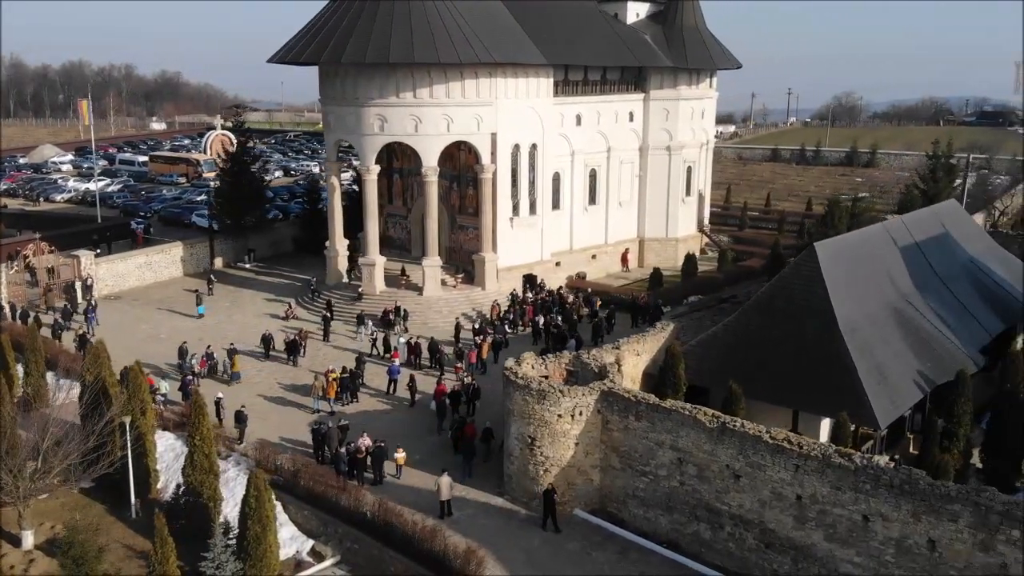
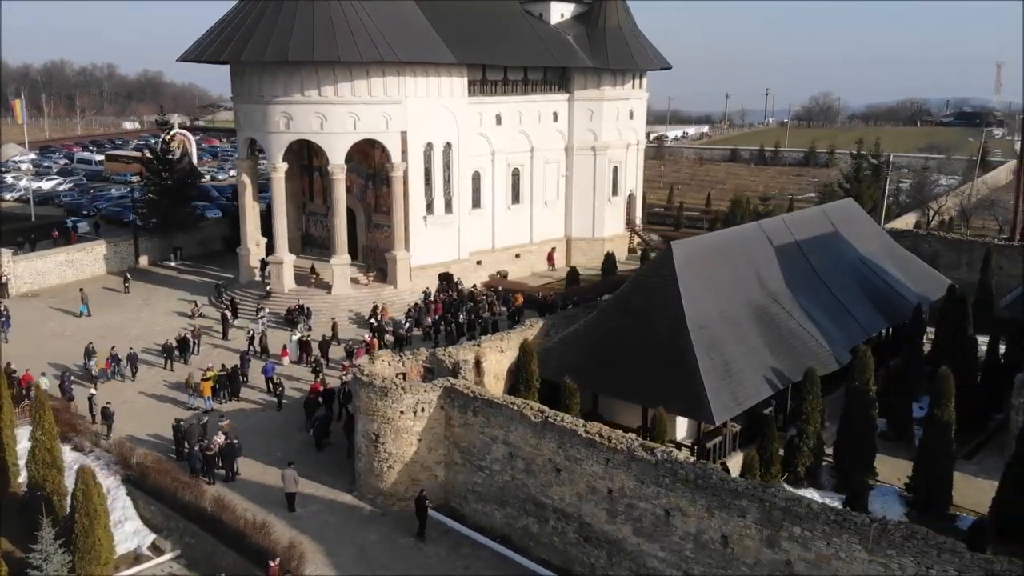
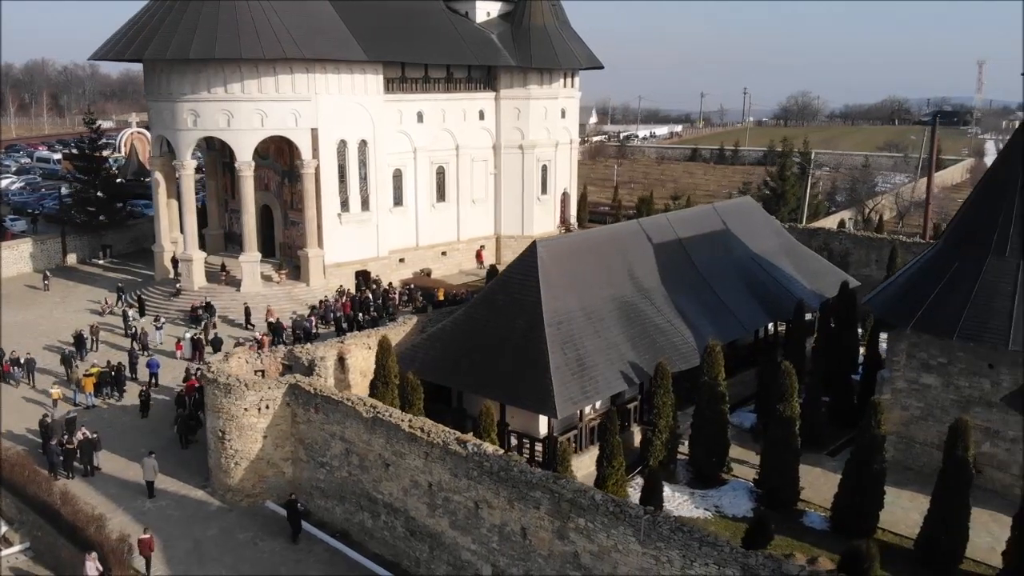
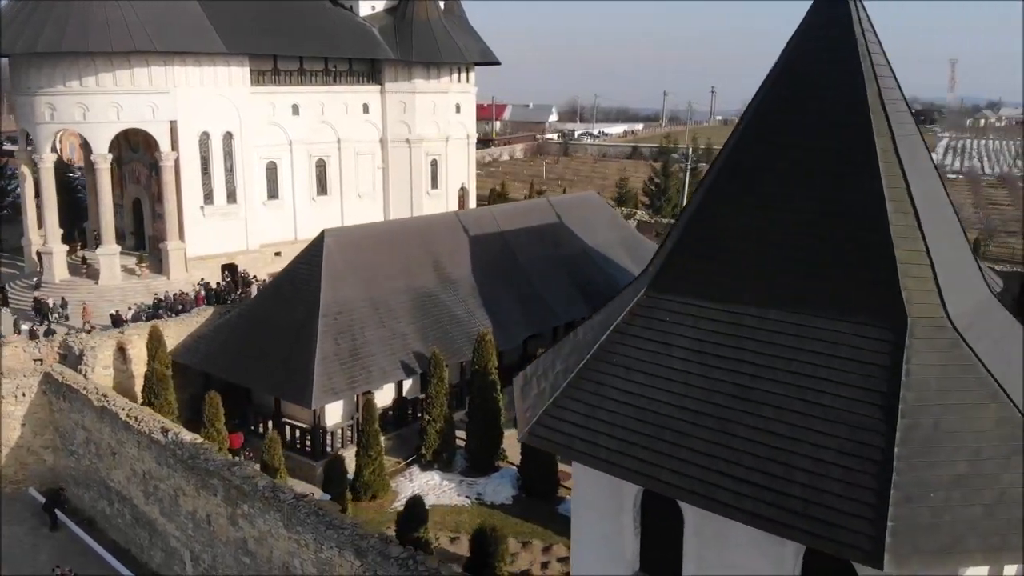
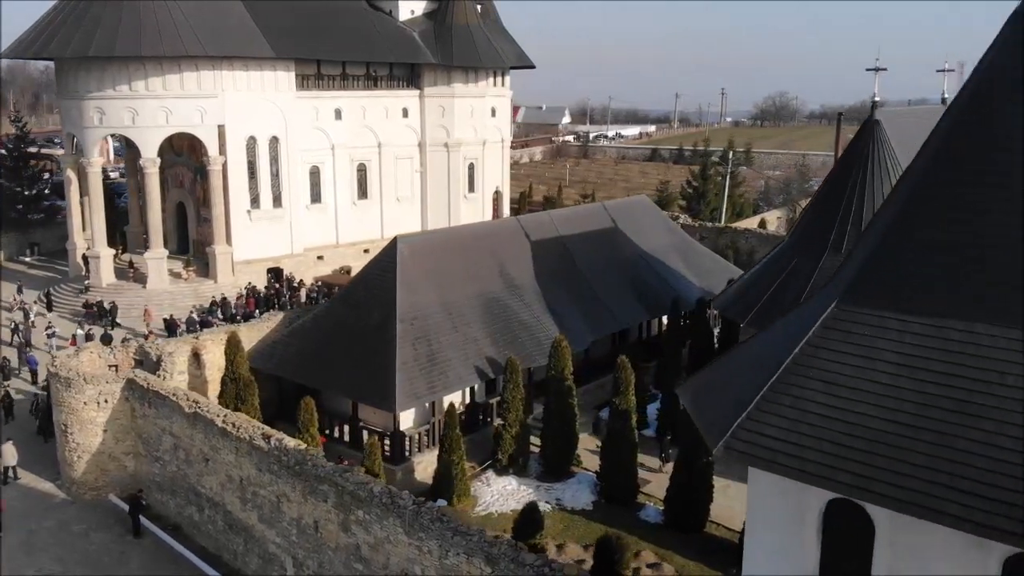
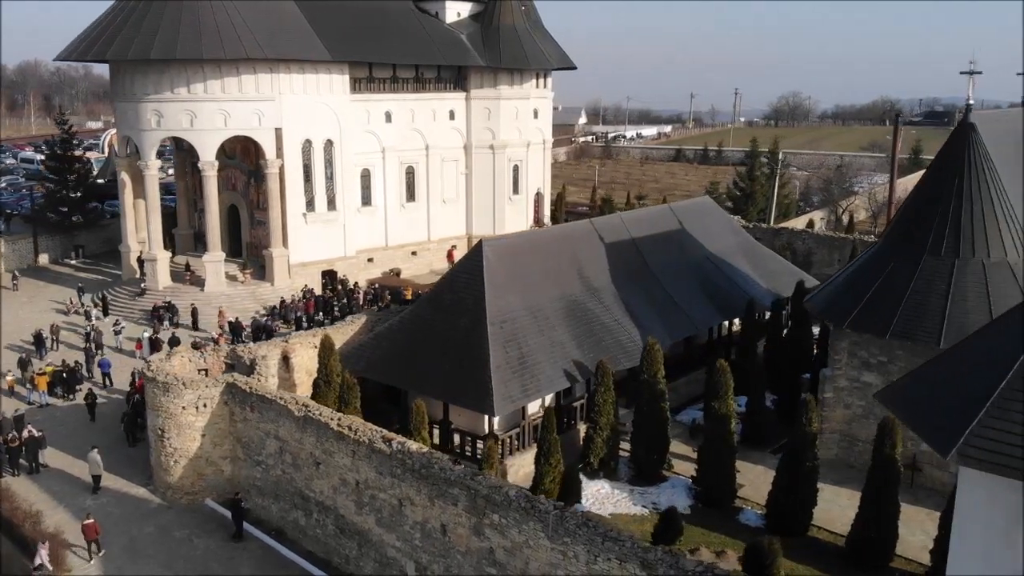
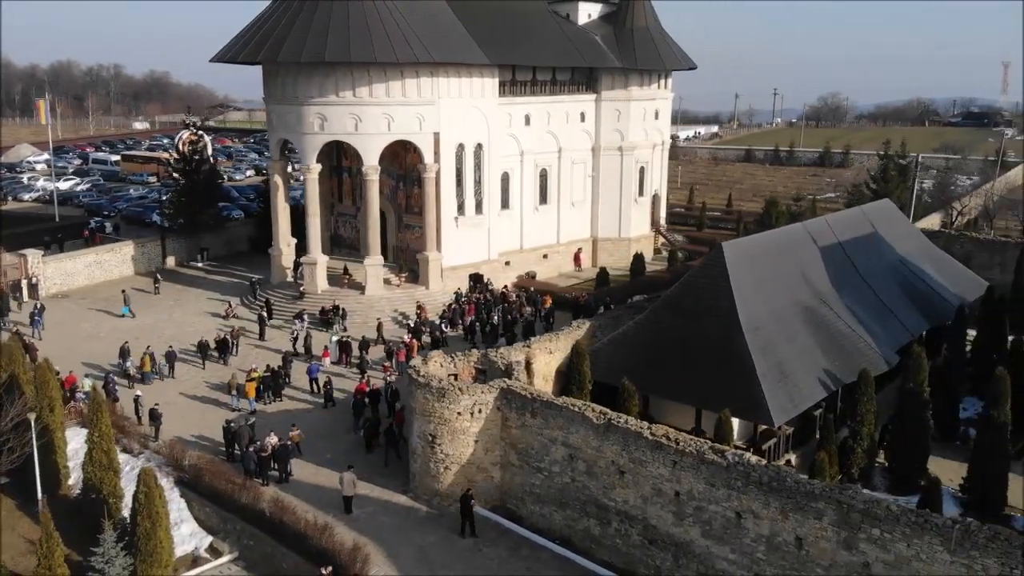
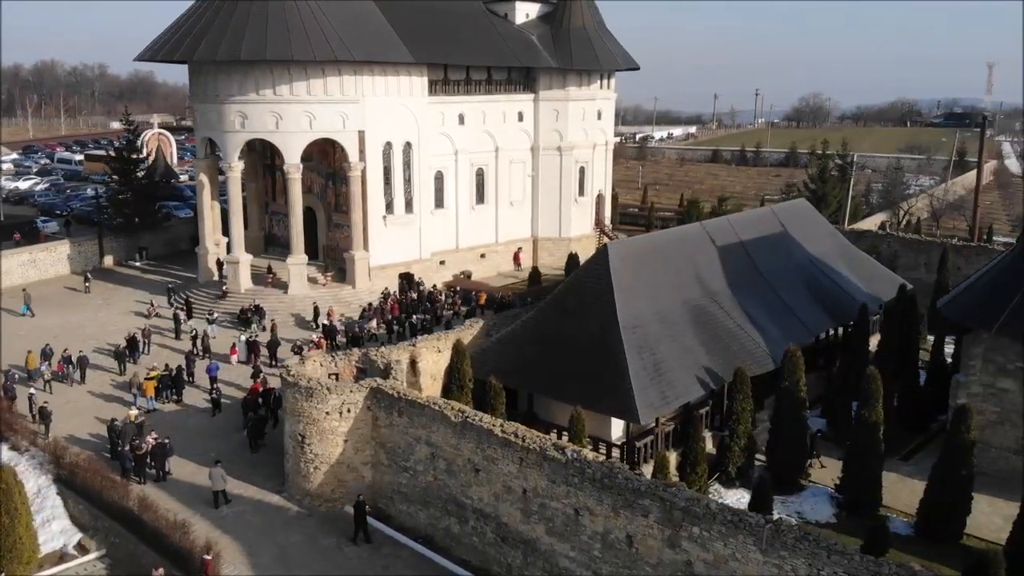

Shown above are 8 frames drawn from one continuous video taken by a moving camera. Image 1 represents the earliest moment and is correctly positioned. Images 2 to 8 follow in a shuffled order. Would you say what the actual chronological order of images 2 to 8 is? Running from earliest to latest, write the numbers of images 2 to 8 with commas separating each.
7, 2, 8, 3, 6, 5, 4
